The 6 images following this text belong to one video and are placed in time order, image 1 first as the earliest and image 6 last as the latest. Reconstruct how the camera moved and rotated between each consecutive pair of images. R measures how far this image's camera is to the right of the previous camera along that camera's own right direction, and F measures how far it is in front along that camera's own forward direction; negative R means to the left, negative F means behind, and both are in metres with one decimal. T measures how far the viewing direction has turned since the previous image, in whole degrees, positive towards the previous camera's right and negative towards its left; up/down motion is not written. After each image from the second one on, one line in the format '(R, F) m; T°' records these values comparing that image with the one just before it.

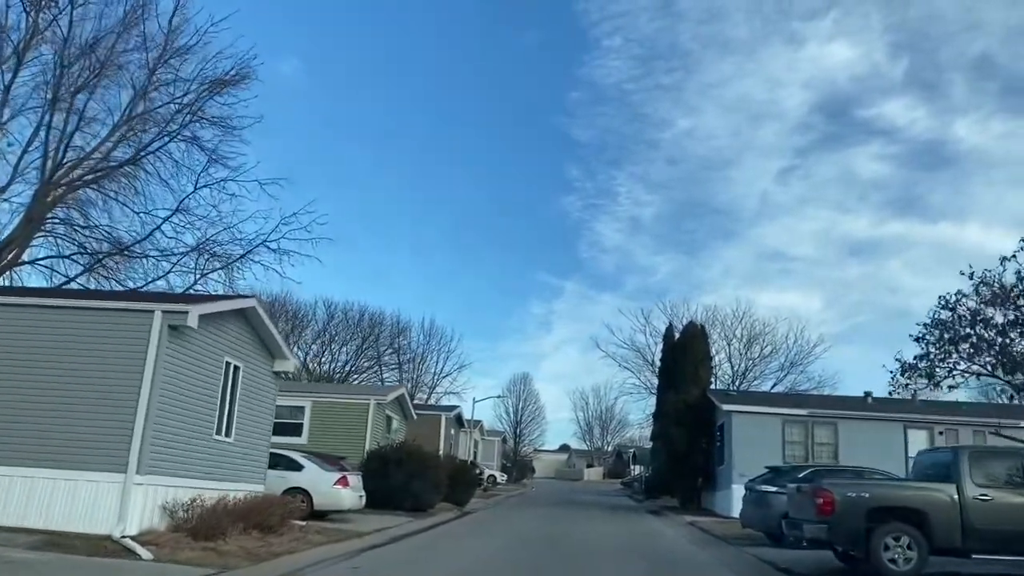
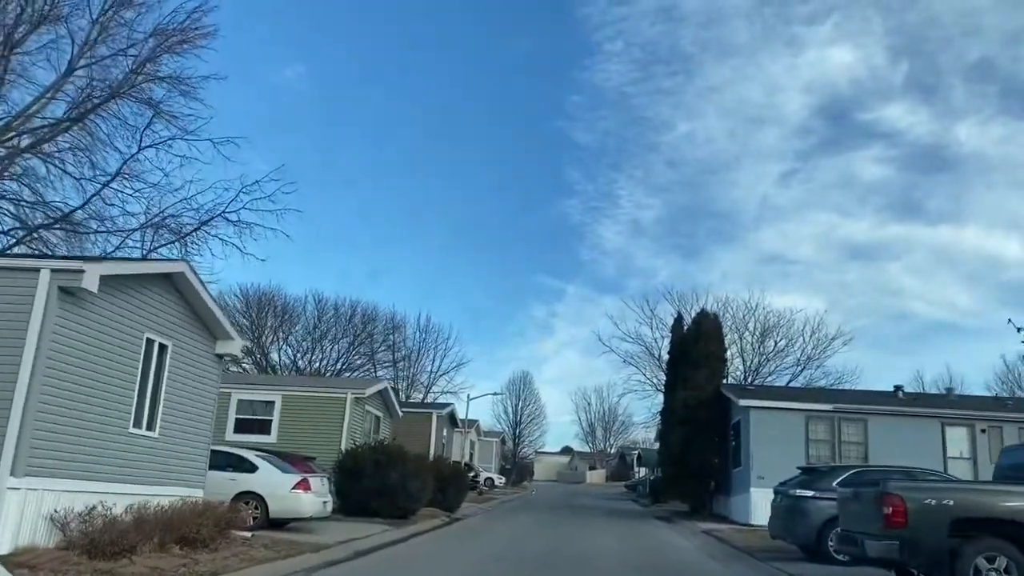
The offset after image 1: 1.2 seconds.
(+0.2, +2.7) m; 0°
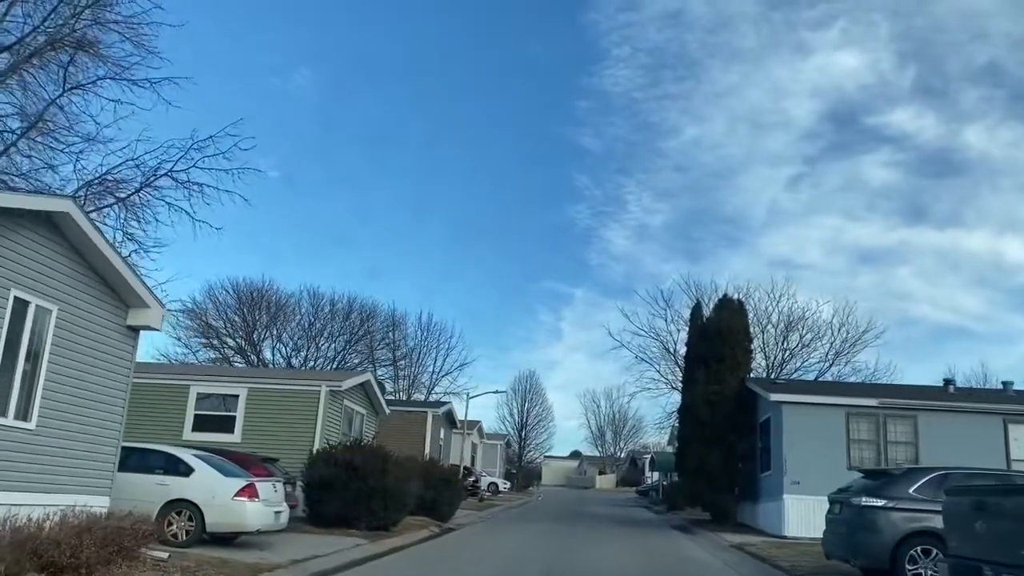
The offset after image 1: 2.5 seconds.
(+0.2, +3.0) m; -1°
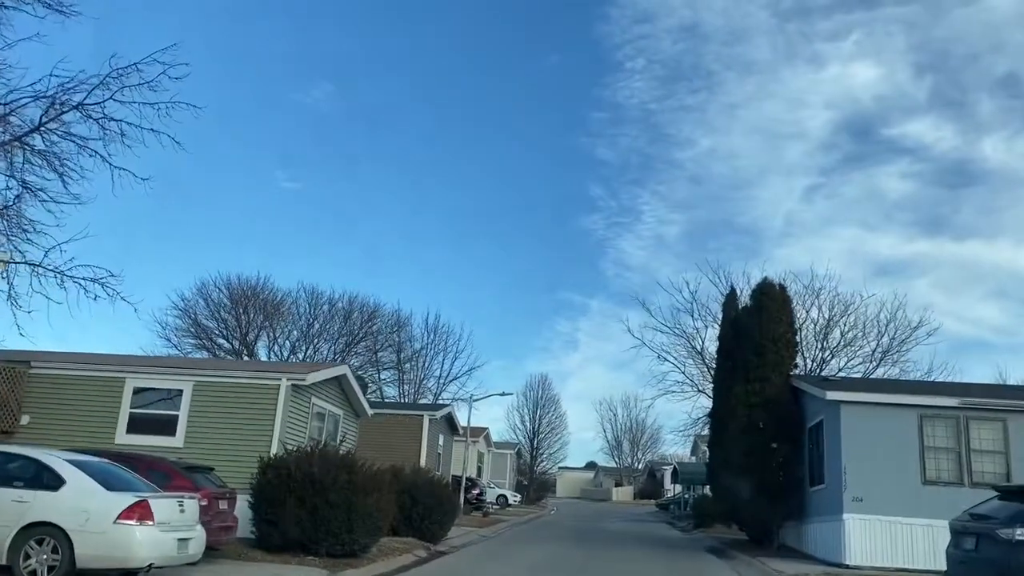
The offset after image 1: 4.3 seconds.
(+0.3, +3.7) m; -1°
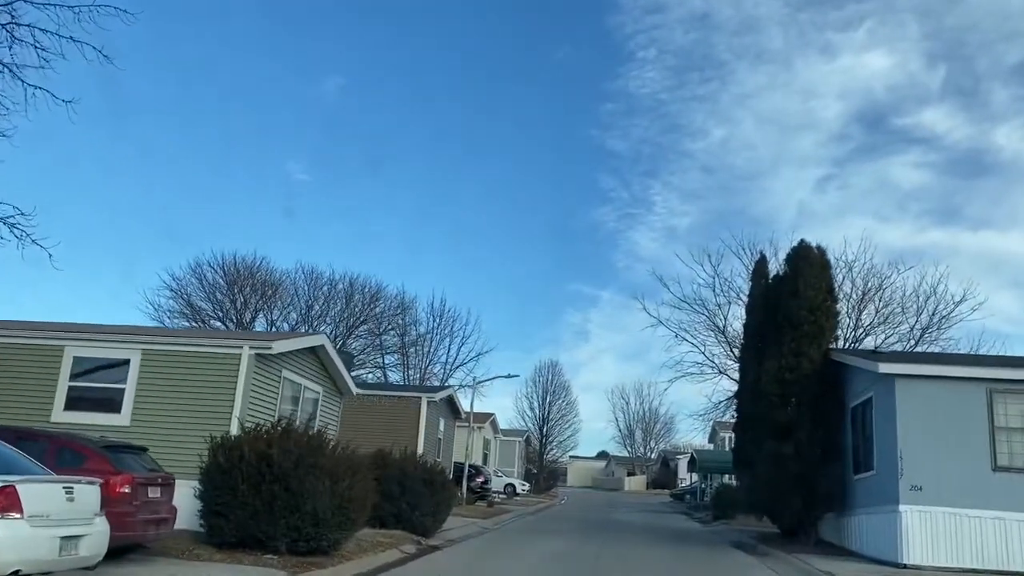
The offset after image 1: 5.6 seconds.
(+0.2, +2.5) m; -1°
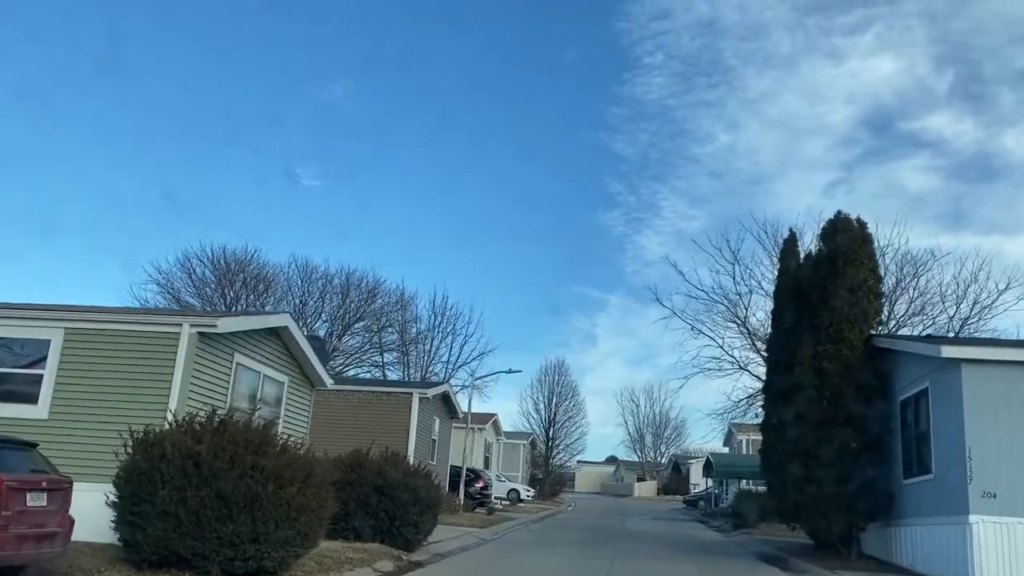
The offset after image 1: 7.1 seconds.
(+0.2, +2.4) m; 0°
